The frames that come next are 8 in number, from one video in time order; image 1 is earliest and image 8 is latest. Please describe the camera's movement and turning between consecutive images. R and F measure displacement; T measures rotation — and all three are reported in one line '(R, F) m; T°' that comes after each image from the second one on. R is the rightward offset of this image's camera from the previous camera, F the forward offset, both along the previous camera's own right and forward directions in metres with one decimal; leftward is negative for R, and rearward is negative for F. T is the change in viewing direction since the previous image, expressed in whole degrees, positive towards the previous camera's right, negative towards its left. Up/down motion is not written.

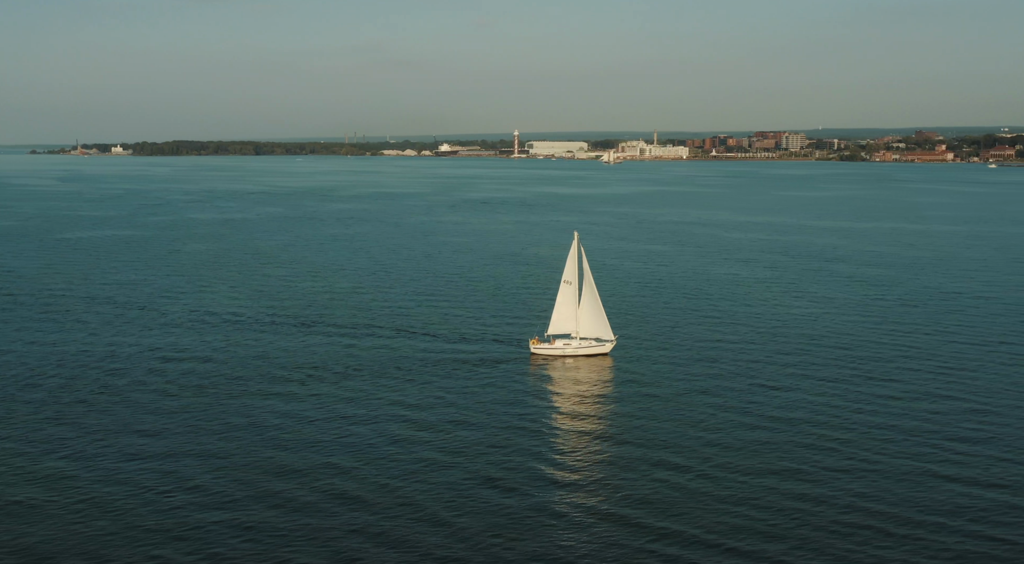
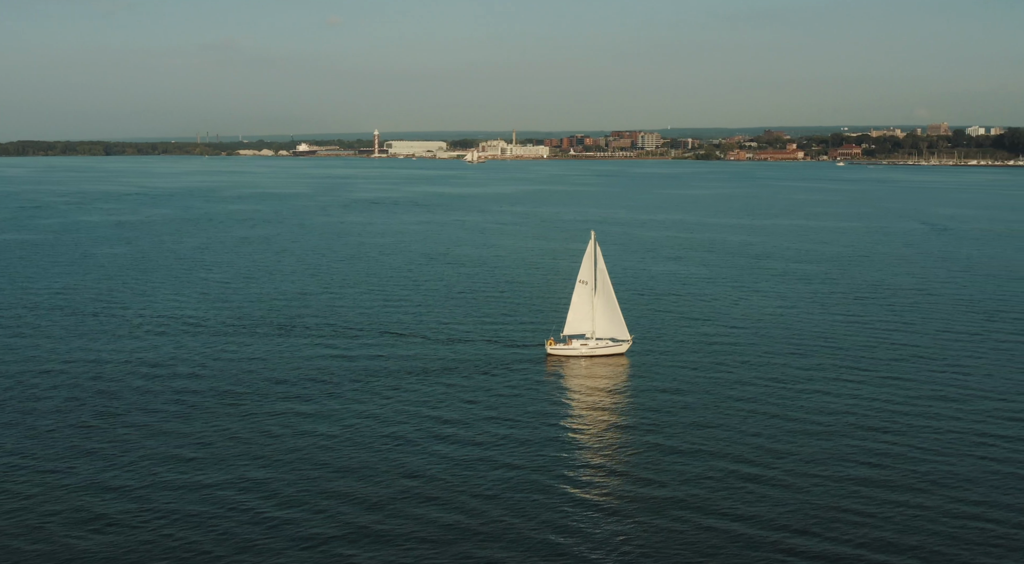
(-2.1, +1.0) m; +7°
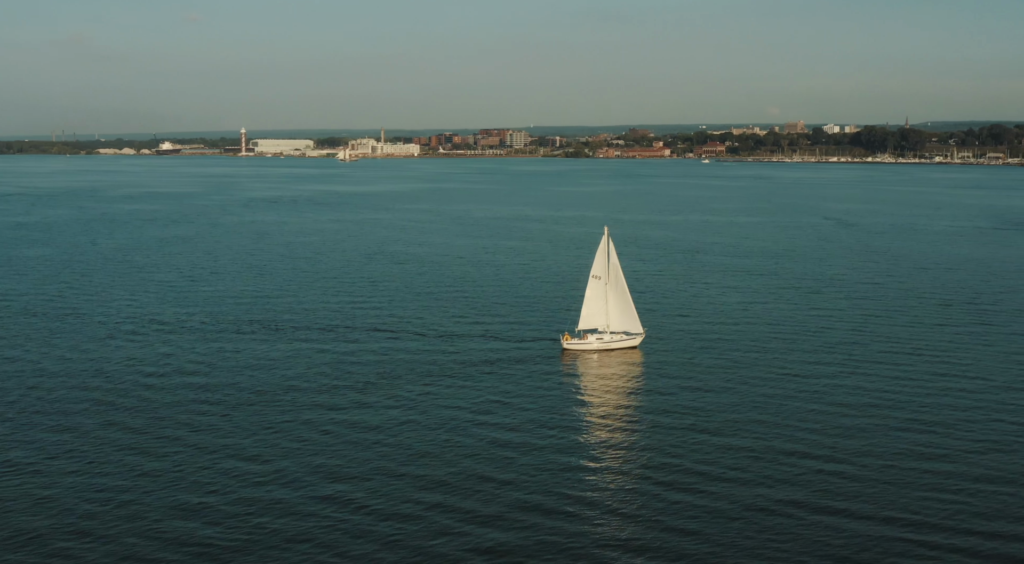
(-1.9, +0.5) m; +6°
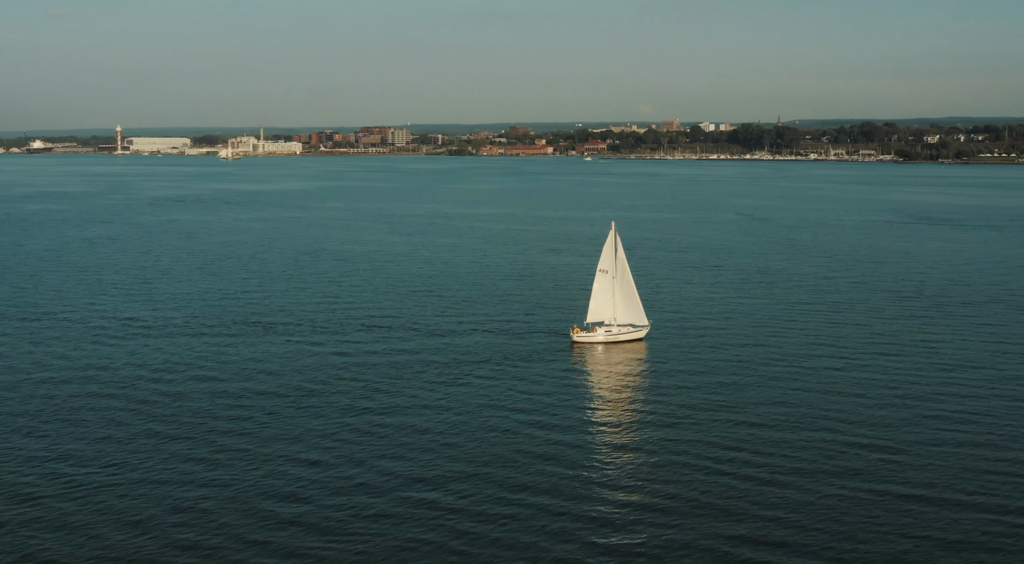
(-1.6, +0.2) m; +5°
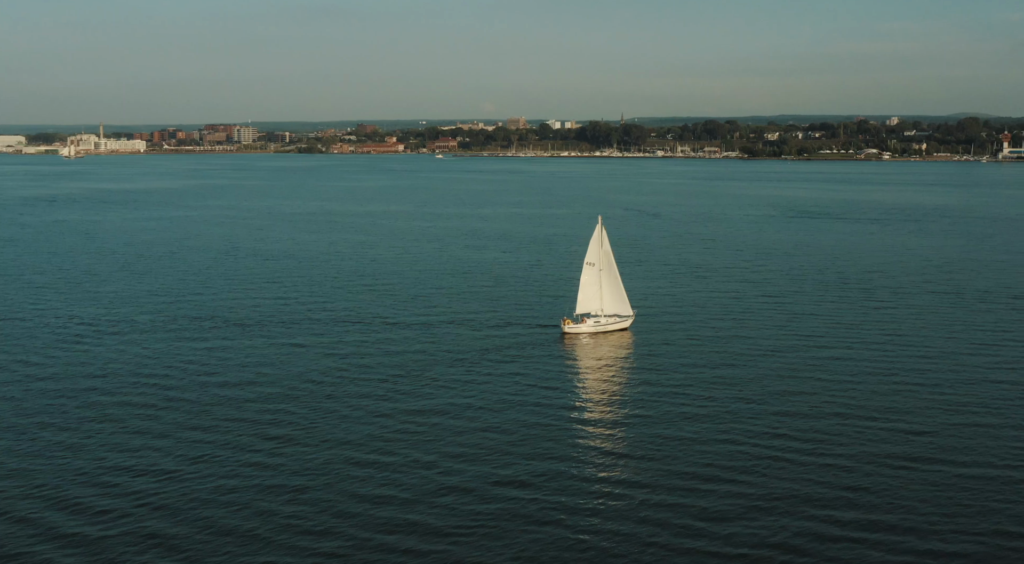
(-1.7, +0.1) m; +7°
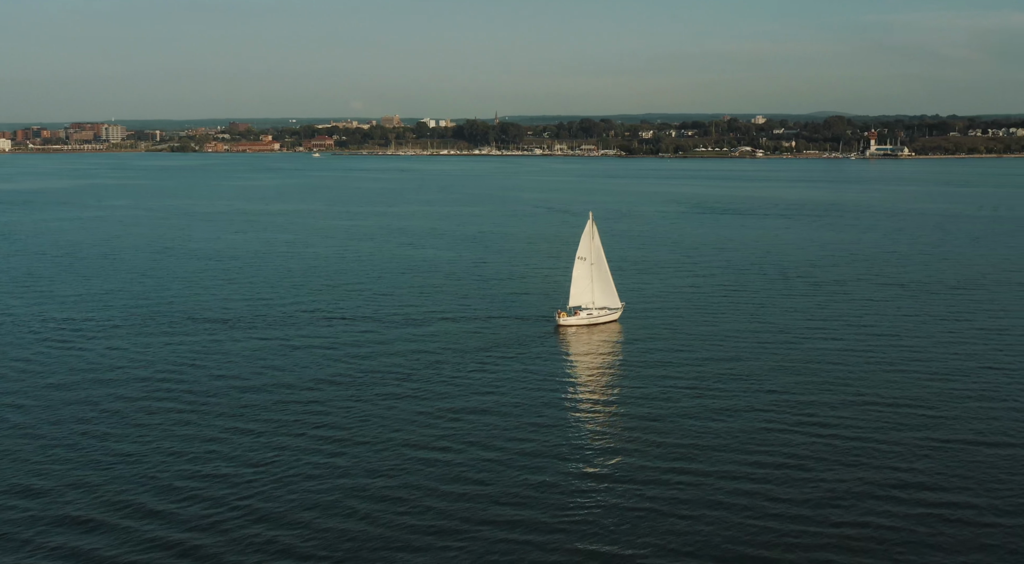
(-1.4, 0.0) m; +5°
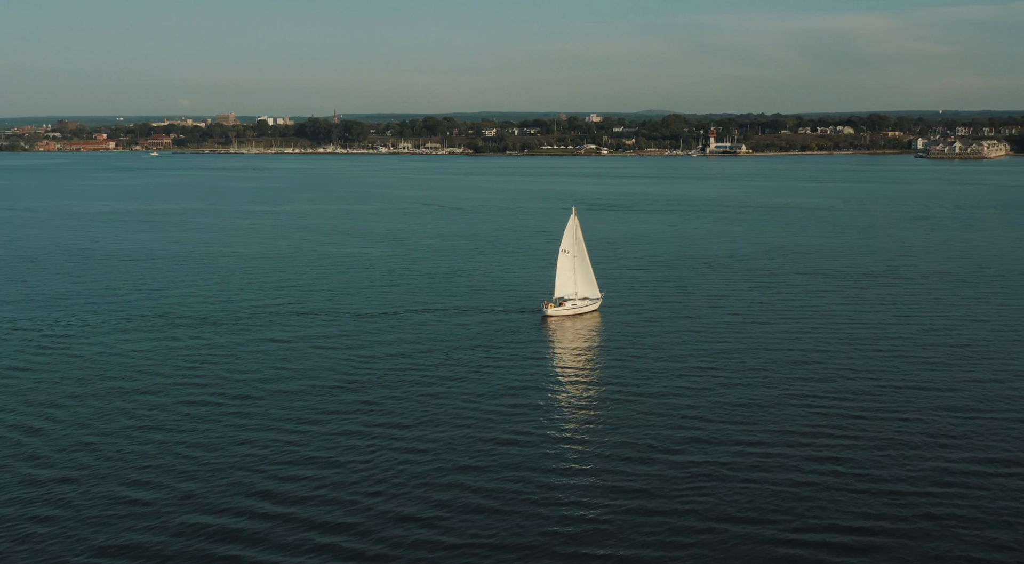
(-1.8, 0.0) m; +7°
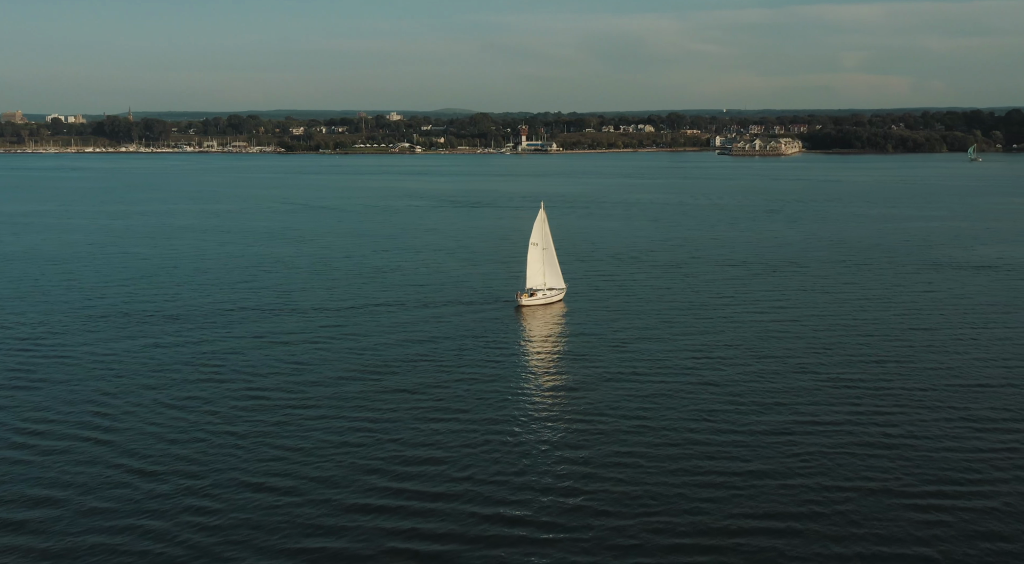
(-2.1, -0.1) m; +8°
